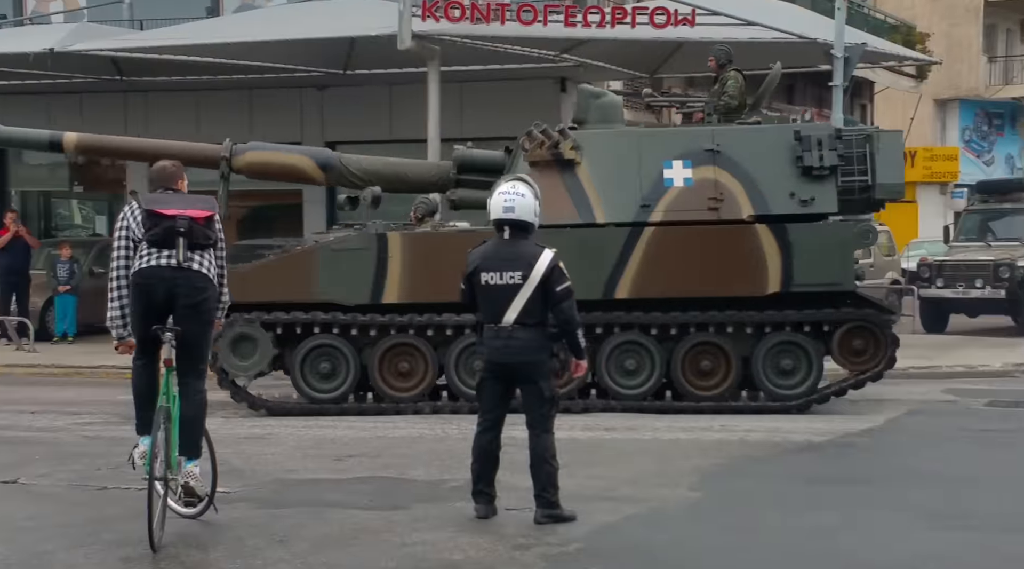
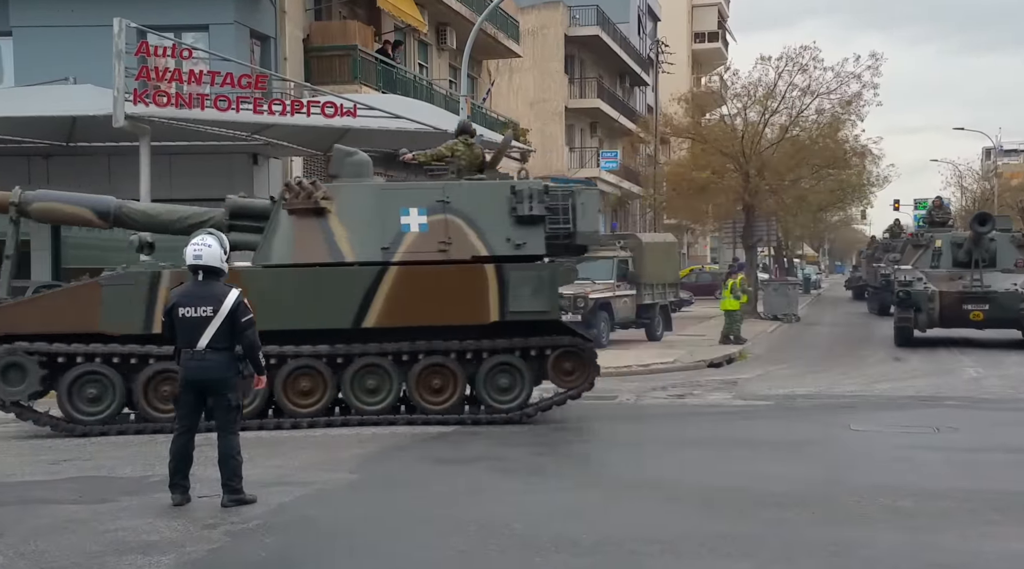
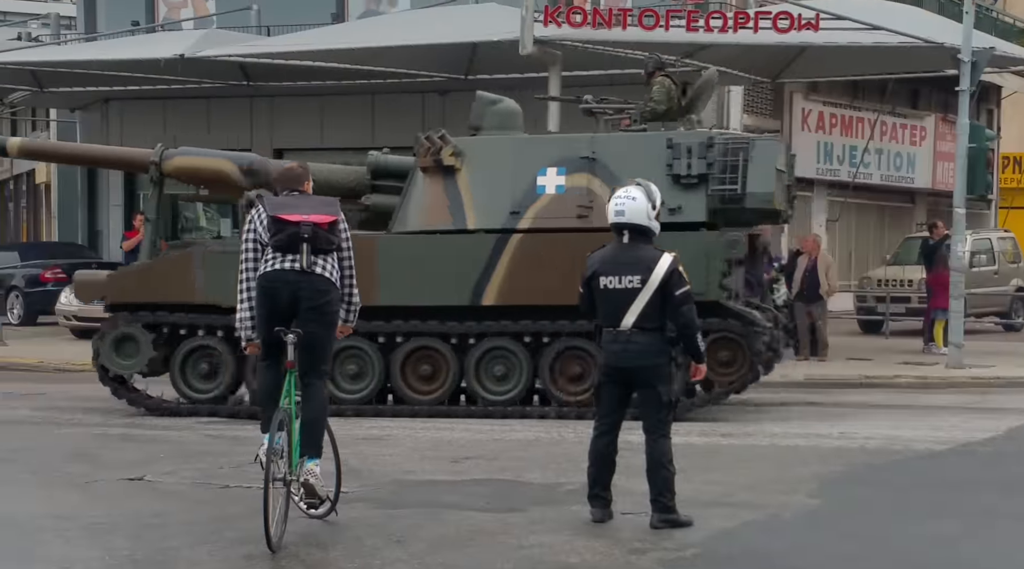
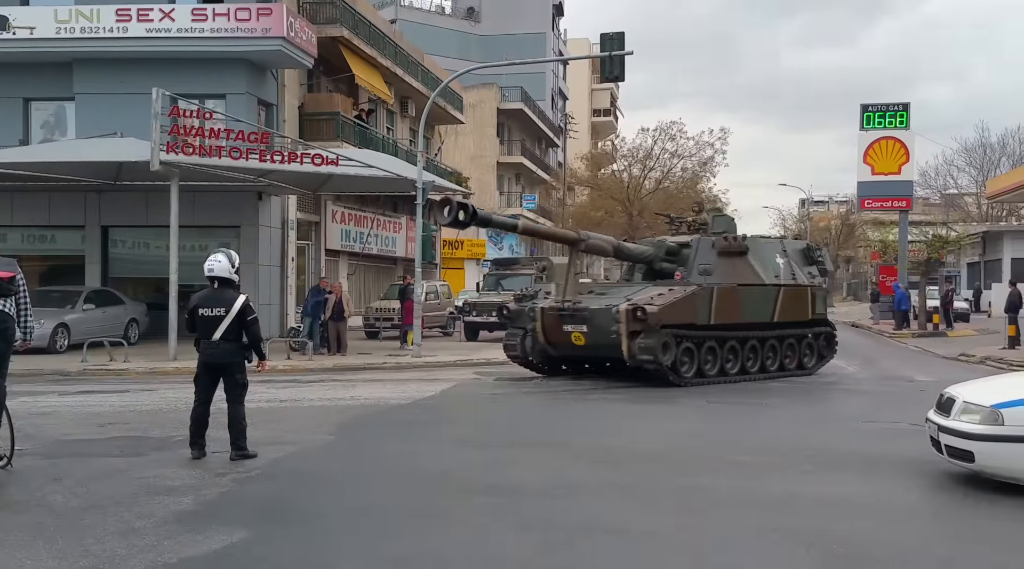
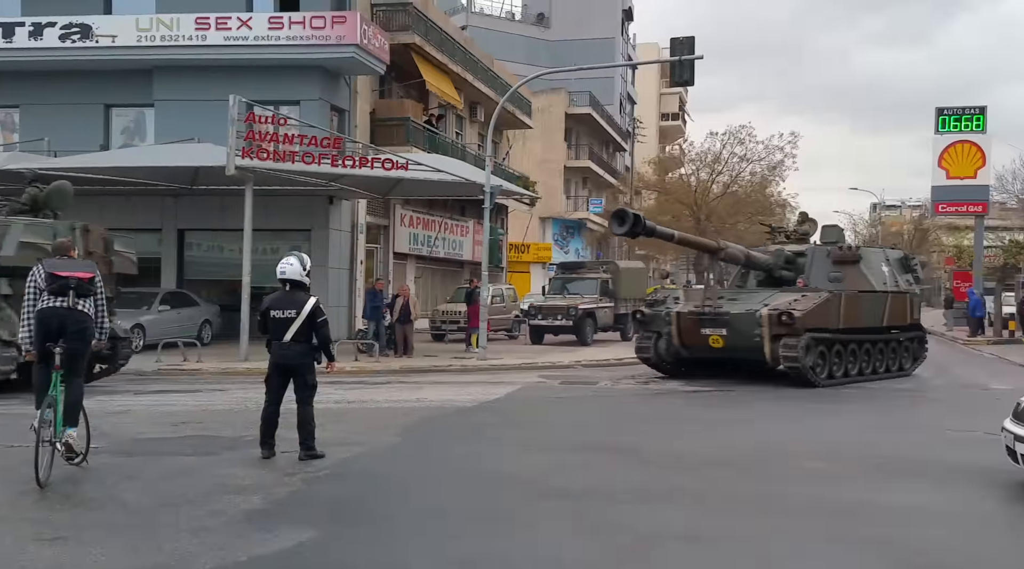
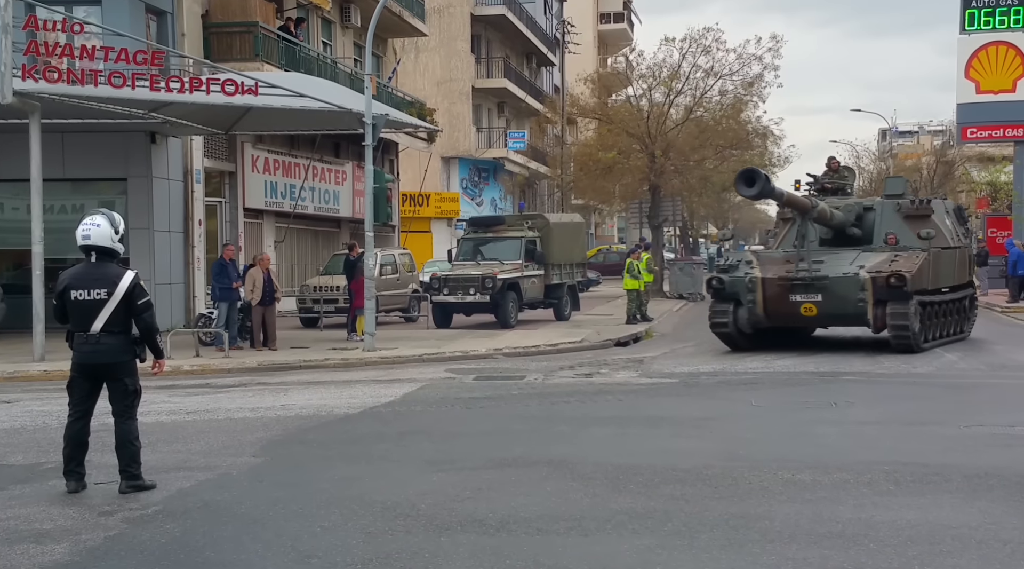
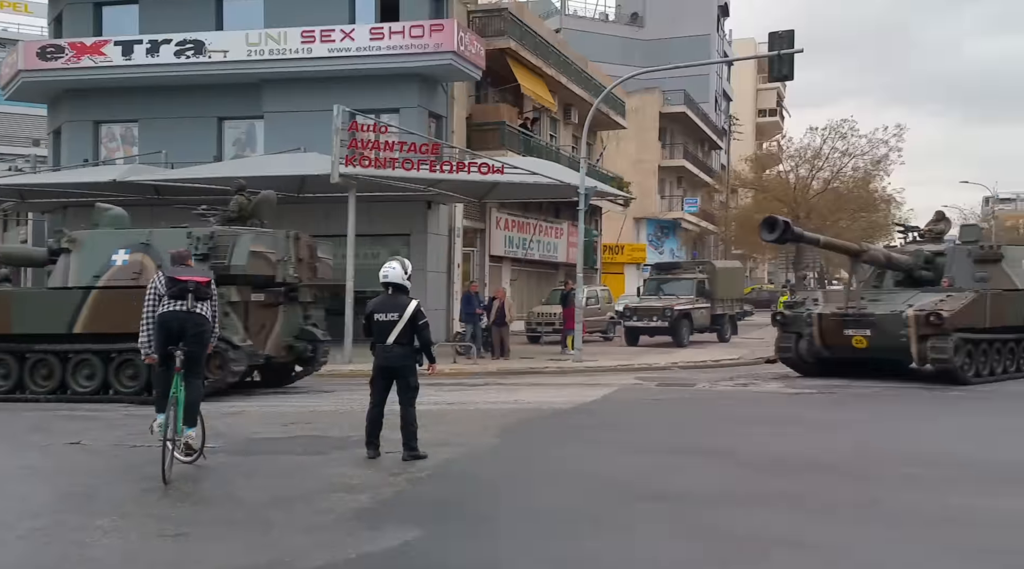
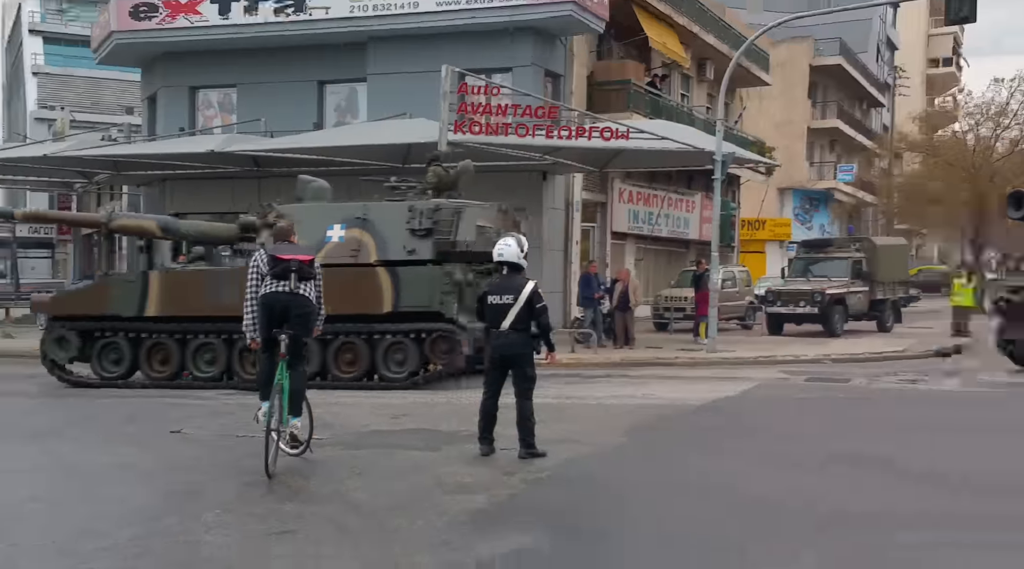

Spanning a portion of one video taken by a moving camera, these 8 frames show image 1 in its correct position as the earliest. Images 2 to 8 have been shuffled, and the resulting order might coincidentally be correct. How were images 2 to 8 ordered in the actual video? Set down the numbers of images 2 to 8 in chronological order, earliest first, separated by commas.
3, 8, 7, 5, 4, 2, 6
